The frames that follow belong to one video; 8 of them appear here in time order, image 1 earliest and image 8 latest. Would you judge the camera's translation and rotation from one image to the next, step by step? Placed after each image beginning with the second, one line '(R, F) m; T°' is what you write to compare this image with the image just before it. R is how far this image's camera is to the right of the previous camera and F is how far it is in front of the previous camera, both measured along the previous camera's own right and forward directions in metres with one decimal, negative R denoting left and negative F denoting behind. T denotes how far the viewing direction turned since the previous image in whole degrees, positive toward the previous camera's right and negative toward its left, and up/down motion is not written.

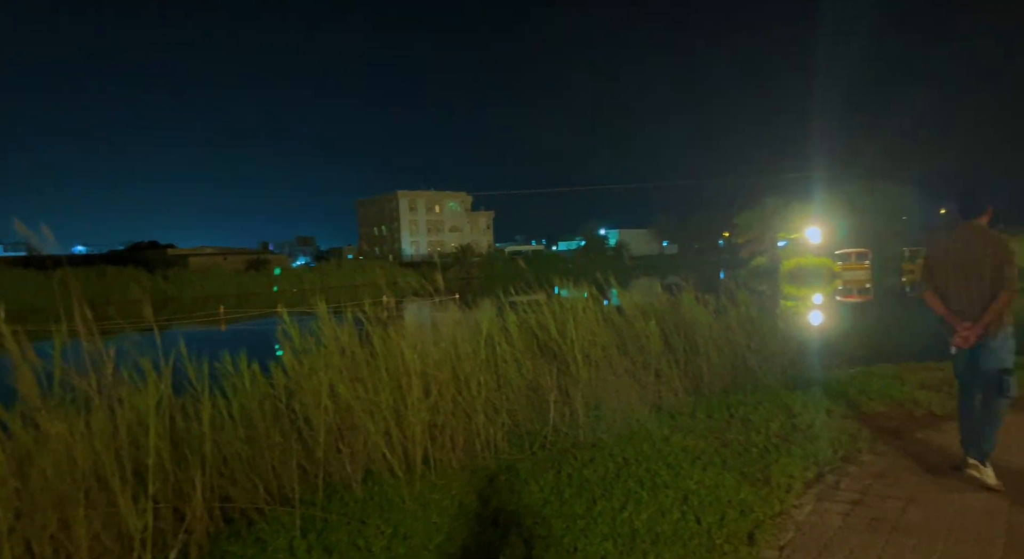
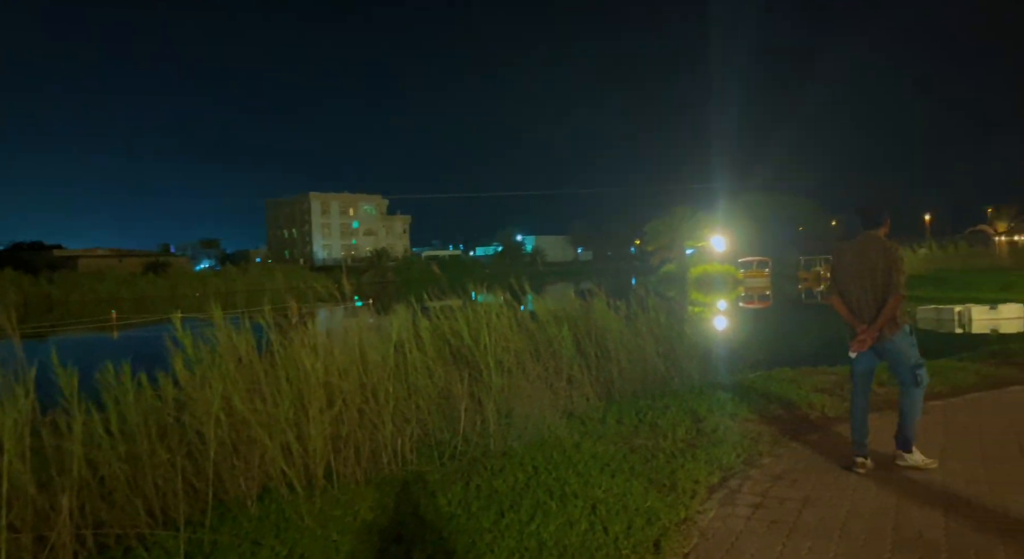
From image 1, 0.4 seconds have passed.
(+0.1, +0.3) m; +8°
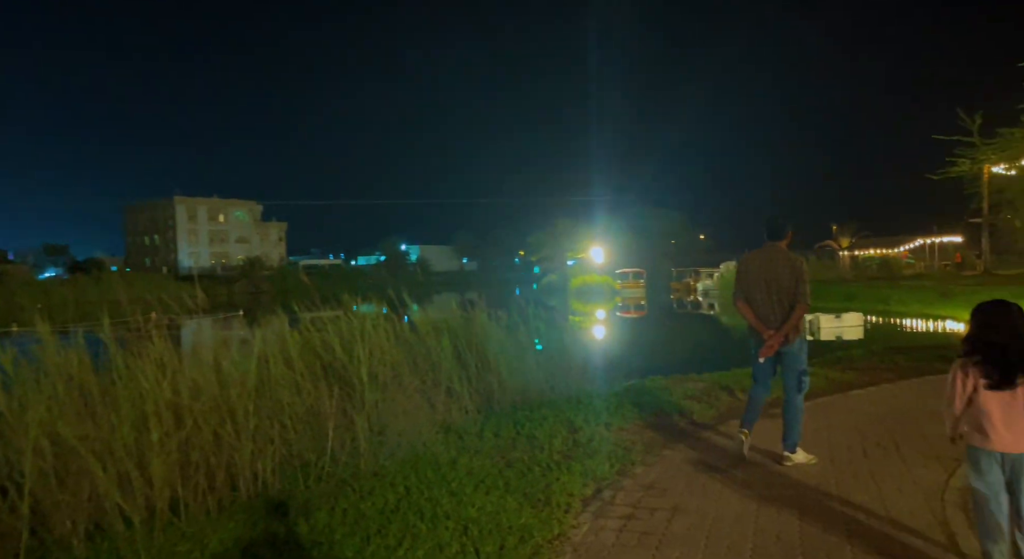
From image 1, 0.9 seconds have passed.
(+0.2, +0.3) m; +11°
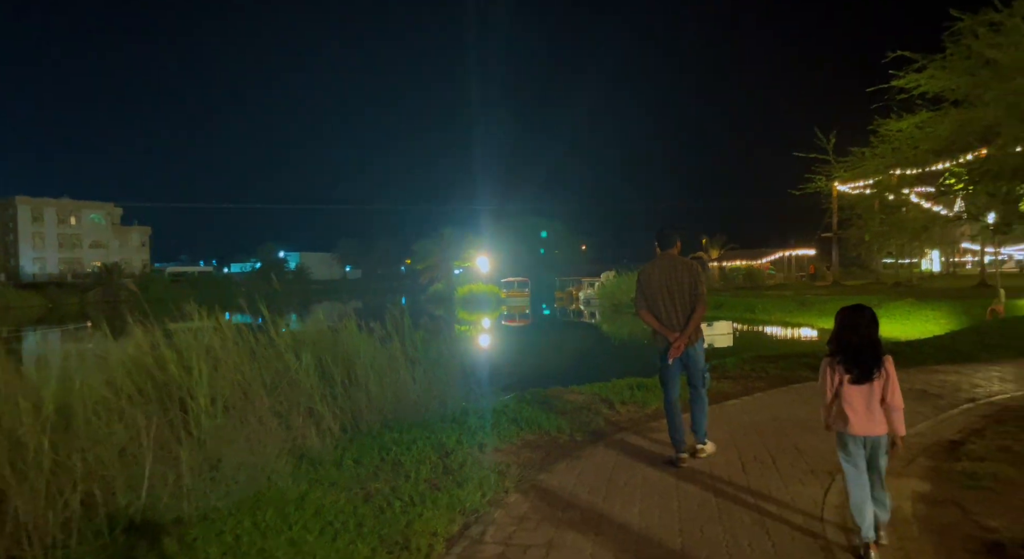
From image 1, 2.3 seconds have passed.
(+0.3, +0.7) m; +11°
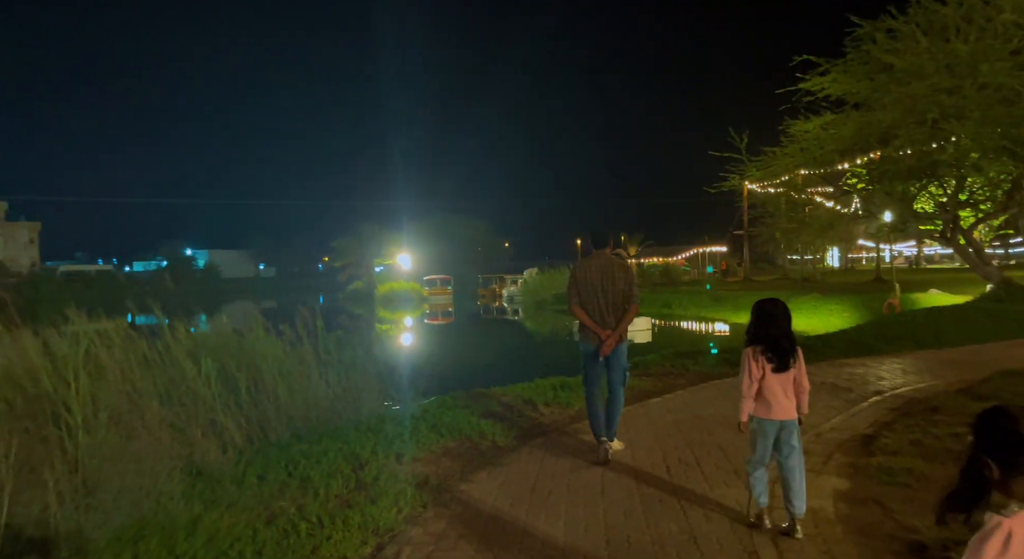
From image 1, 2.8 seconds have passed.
(+0.1, +0.3) m; +8°
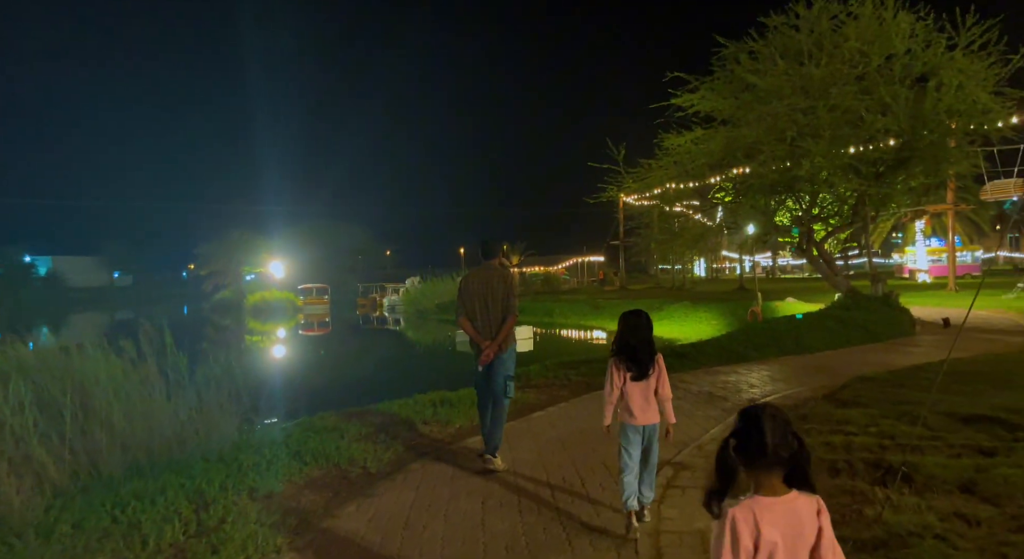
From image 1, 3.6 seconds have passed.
(+0.1, +0.4) m; +12°
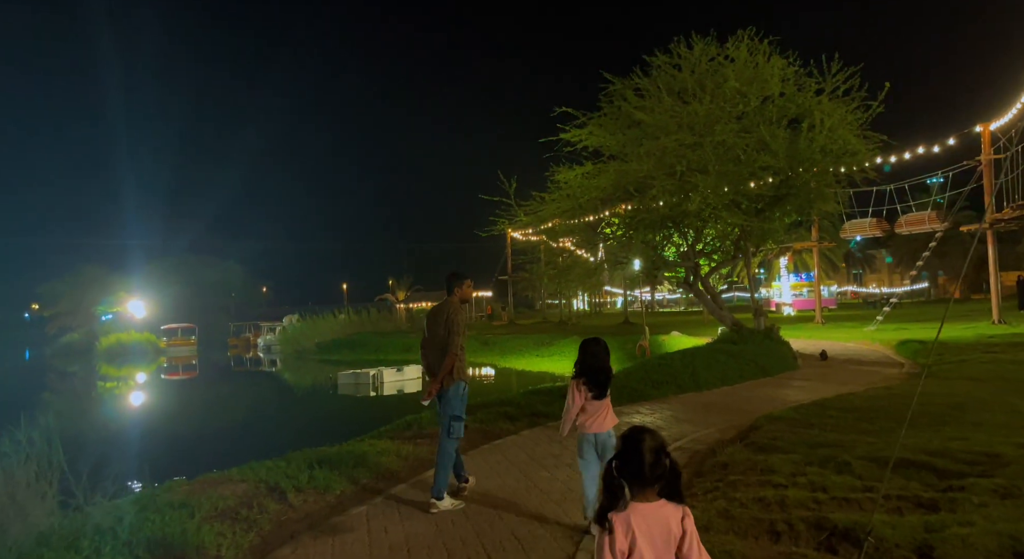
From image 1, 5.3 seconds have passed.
(0.0, +0.5) m; +11°
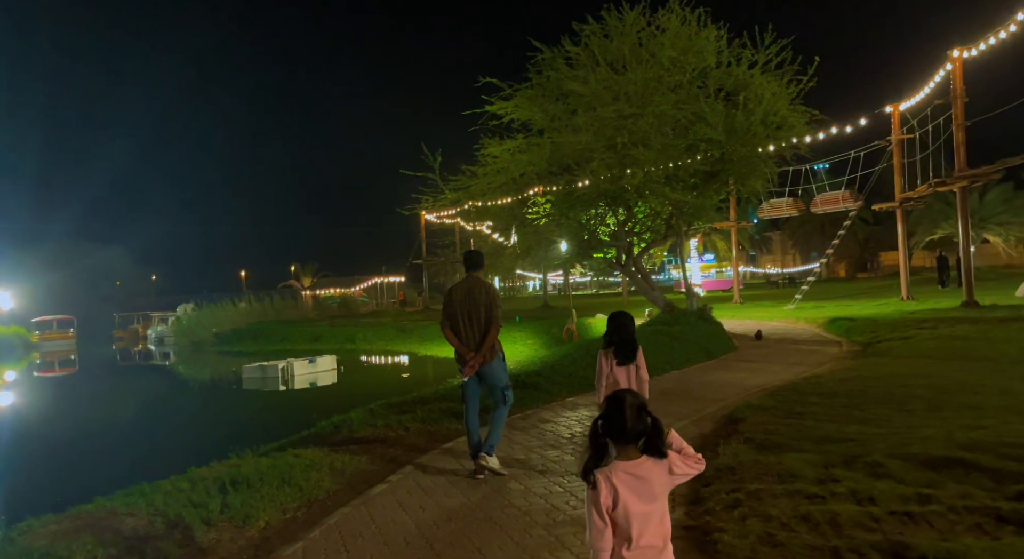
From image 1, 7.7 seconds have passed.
(-0.3, +0.7) m; +9°
